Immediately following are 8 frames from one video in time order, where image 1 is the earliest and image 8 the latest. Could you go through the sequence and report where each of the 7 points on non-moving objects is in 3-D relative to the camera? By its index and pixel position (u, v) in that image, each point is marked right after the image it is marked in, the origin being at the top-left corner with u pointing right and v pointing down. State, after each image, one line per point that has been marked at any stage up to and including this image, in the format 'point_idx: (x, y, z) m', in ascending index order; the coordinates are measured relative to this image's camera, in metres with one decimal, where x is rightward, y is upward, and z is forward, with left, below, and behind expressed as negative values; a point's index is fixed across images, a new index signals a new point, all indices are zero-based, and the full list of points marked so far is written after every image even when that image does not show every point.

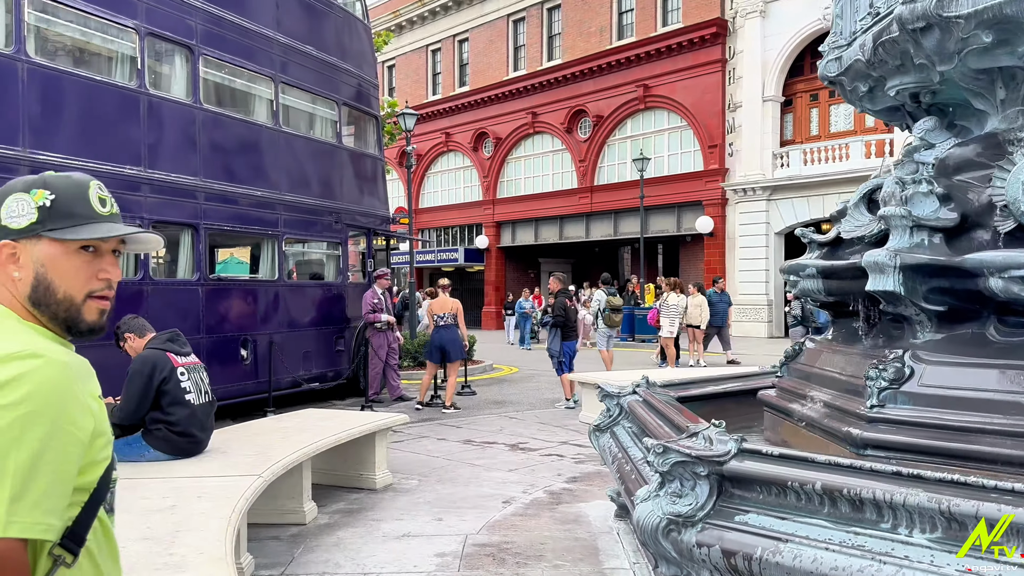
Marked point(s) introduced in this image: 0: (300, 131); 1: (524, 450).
0: (-2.7, +2.0, +10.8) m
1: (+0.1, -1.5, +7.7) m
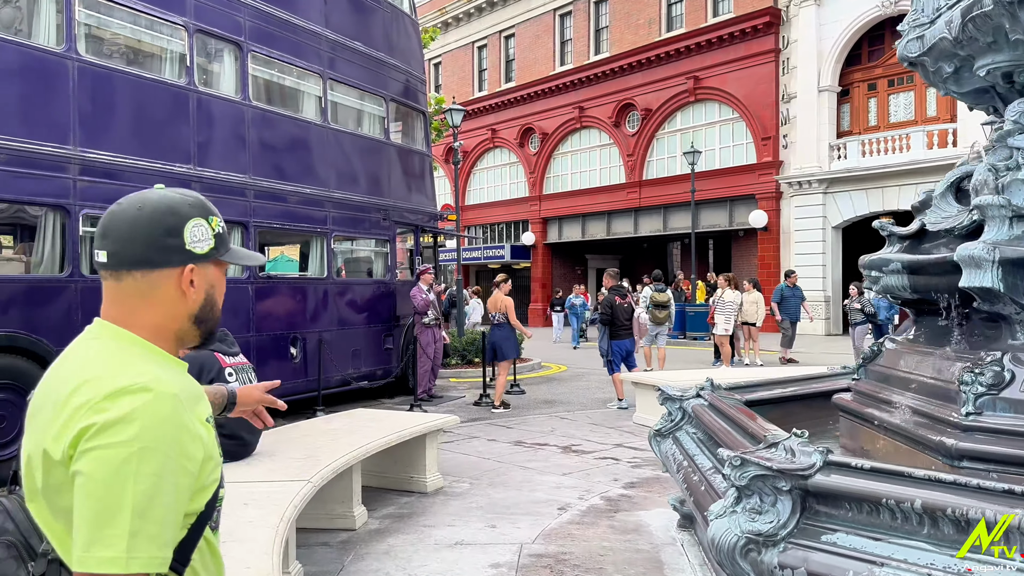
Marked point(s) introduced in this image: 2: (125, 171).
0: (-2.1, +2.1, +10.7) m
1: (+0.6, -1.5, +7.5) m
2: (-3.6, +1.1, +7.6) m
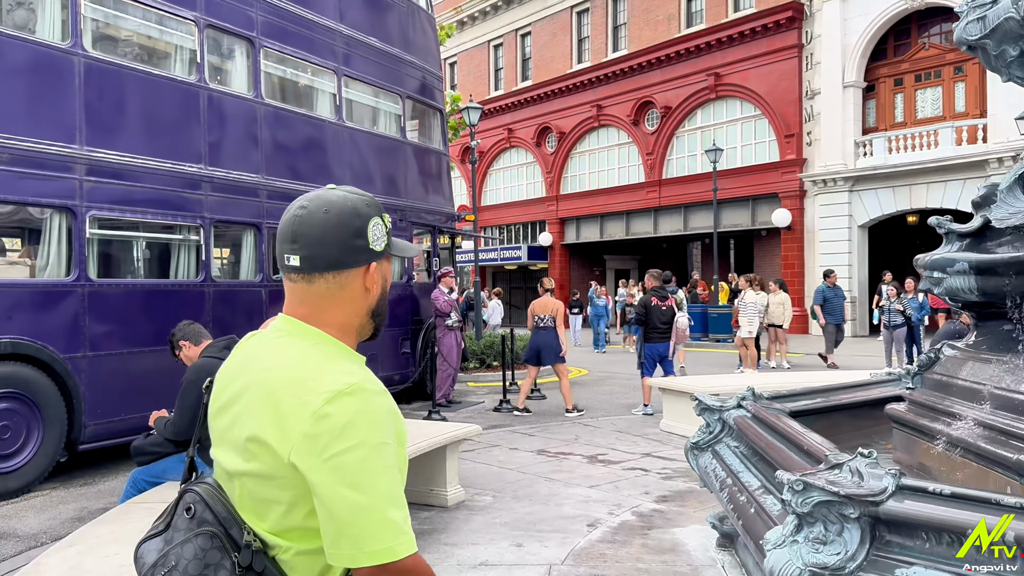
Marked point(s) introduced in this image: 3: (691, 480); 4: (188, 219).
0: (-1.8, +2.0, +10.4) m
1: (+0.8, -1.5, +7.2) m
2: (-3.4, +1.0, +7.3) m
3: (+1.4, -1.5, +6.5) m
4: (-3.1, +0.7, +7.9) m
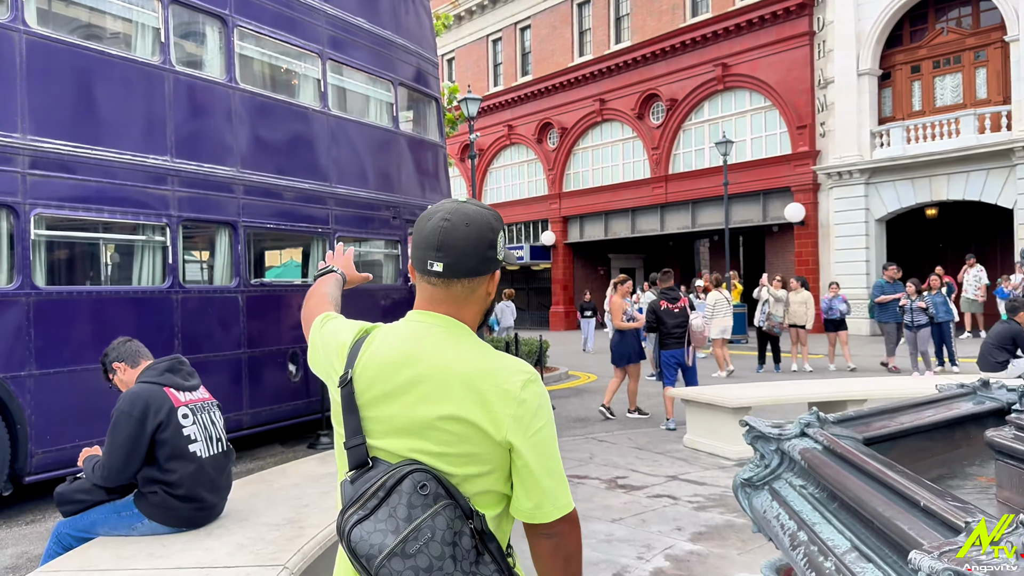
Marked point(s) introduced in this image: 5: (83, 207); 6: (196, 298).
0: (-1.8, +2.0, +9.5) m
1: (+0.9, -1.5, +6.3) m
2: (-3.3, +1.0, +6.5) m
3: (+1.5, -1.5, +5.6) m
4: (-3.0, +0.6, +7.0) m
5: (-3.3, +0.6, +6.5) m
6: (-2.8, -0.1, +7.5) m
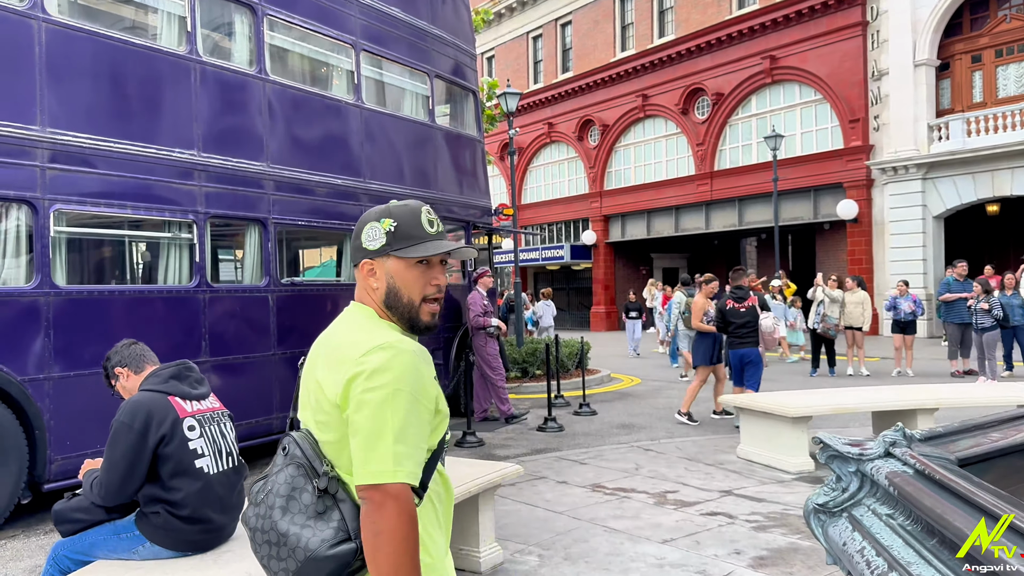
0: (-1.4, +2.0, +9.2) m
1: (+1.1, -1.5, +5.8) m
2: (-3.0, +1.0, +6.2) m
3: (+1.7, -1.5, +5.1) m
4: (-2.7, +0.6, +6.7) m
5: (-3.0, +0.6, +6.2) m
6: (-2.5, -0.1, +7.2) m
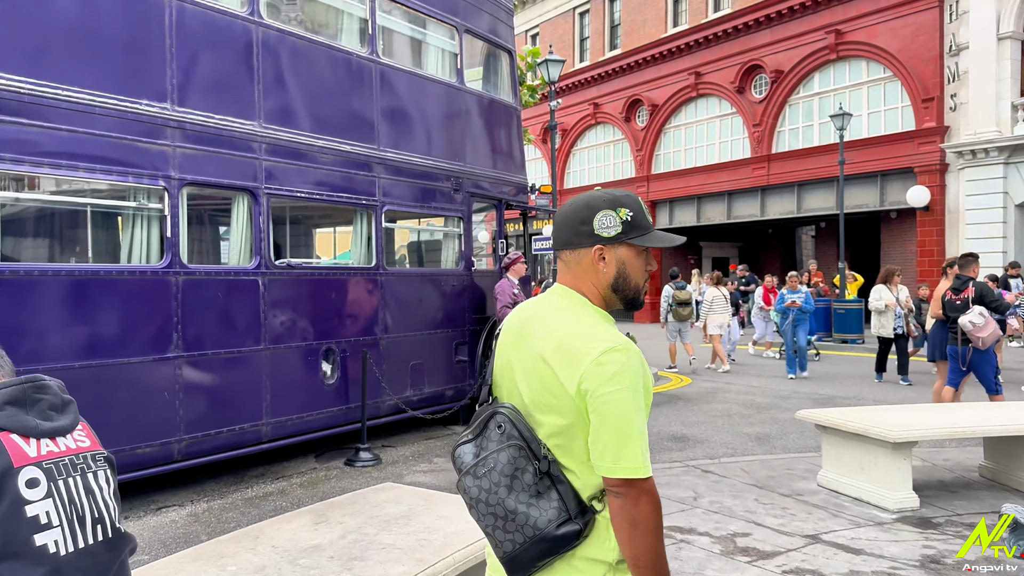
0: (-1.0, +2.1, +8.0) m
1: (+1.3, -1.5, +4.5) m
2: (-2.8, +1.1, +5.1) m
3: (+1.8, -1.5, +3.8) m
4: (-2.5, +0.7, +5.6) m
5: (-2.8, +0.8, +5.1) m
6: (-2.2, 0.0, +6.1) m
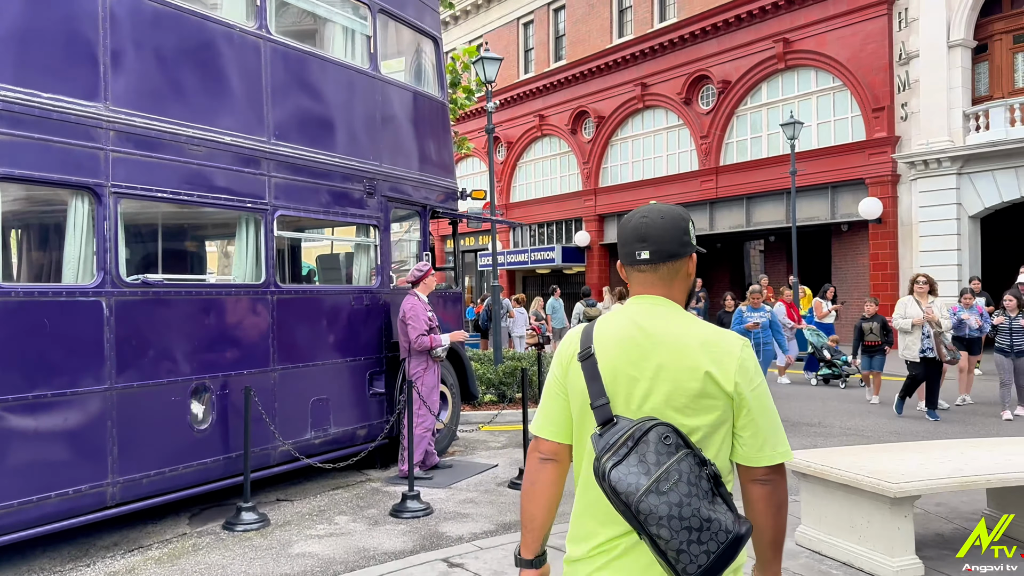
0: (-1.6, +2.0, +6.8) m
1: (+0.9, -1.5, +3.4) m
2: (-3.3, +1.0, +3.8) m
3: (+1.5, -1.5, +2.8) m
4: (-3.0, +0.6, +4.3) m
5: (-3.3, +0.6, +3.8) m
6: (-2.8, -0.1, +4.8) m
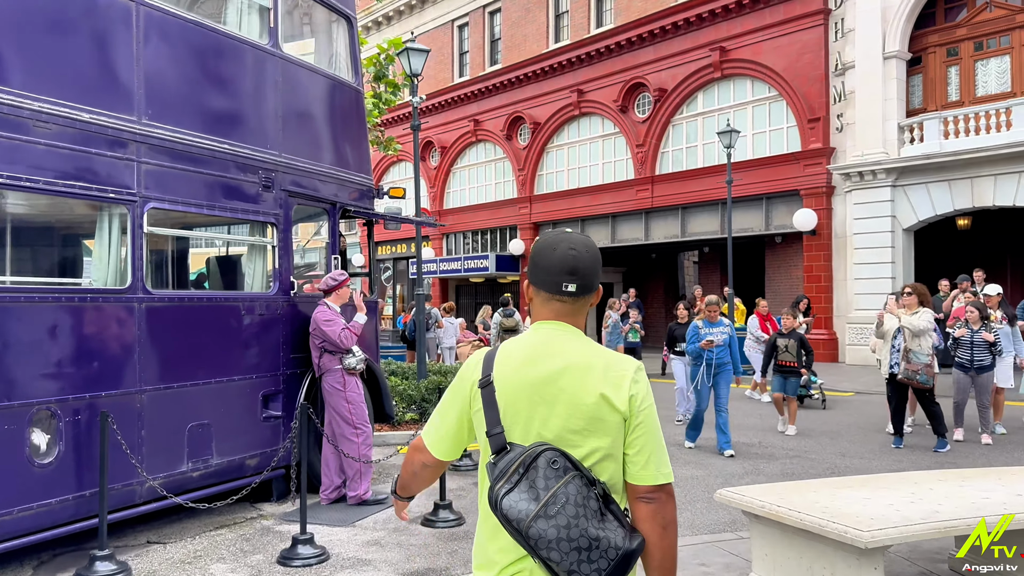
0: (-2.2, +1.9, +5.9) m
1: (+0.5, -1.6, +2.7) m
2: (-3.6, +1.0, +2.8) m
3: (+1.2, -1.6, +2.1) m
4: (-3.4, +0.6, +3.3) m
5: (-3.6, +0.6, +2.8) m
6: (-3.2, -0.1, +3.8) m
